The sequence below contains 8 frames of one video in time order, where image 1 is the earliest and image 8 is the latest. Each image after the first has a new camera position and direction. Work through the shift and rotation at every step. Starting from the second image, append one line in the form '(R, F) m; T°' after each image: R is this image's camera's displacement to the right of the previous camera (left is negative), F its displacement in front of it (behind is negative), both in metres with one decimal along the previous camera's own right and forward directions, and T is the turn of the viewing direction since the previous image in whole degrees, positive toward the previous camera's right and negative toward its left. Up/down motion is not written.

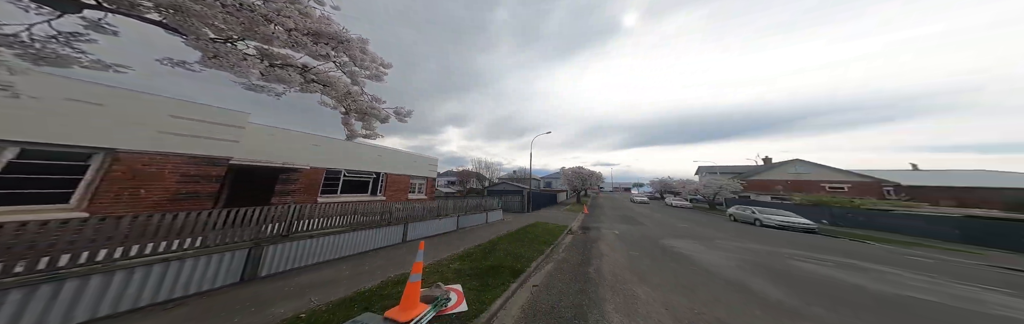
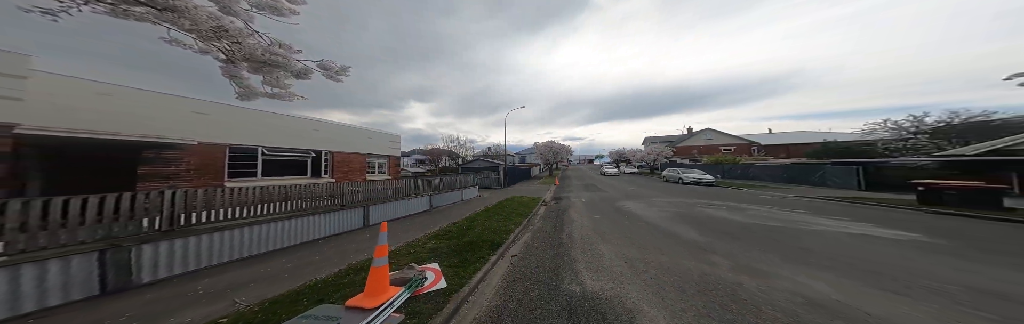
(0.0, +0.2) m; +7°
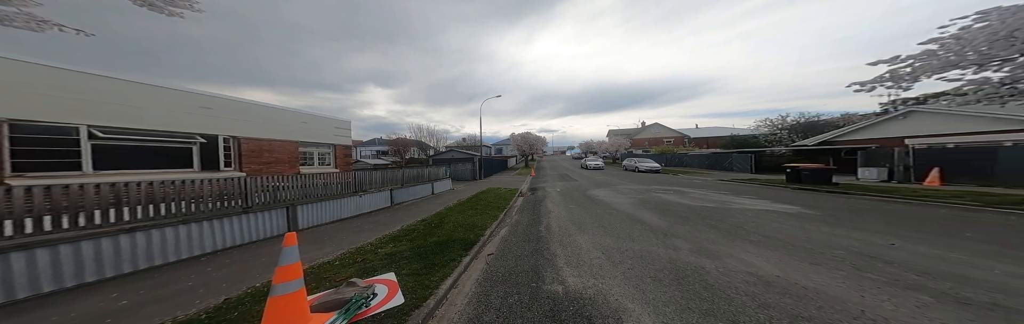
(-0.1, +0.3) m; +8°
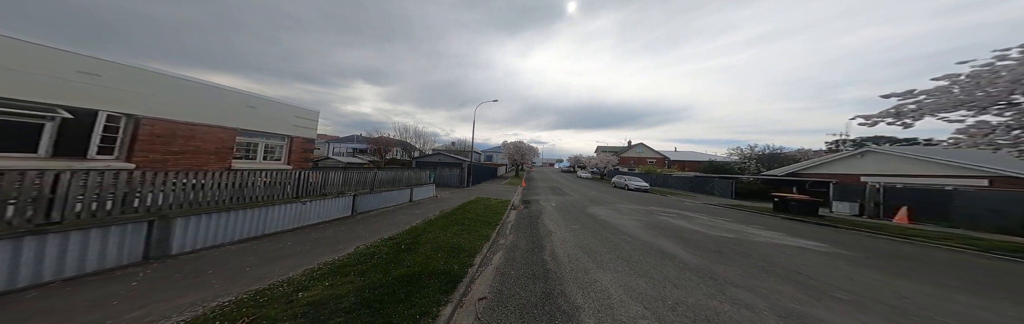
(-0.4, +1.3) m; +4°
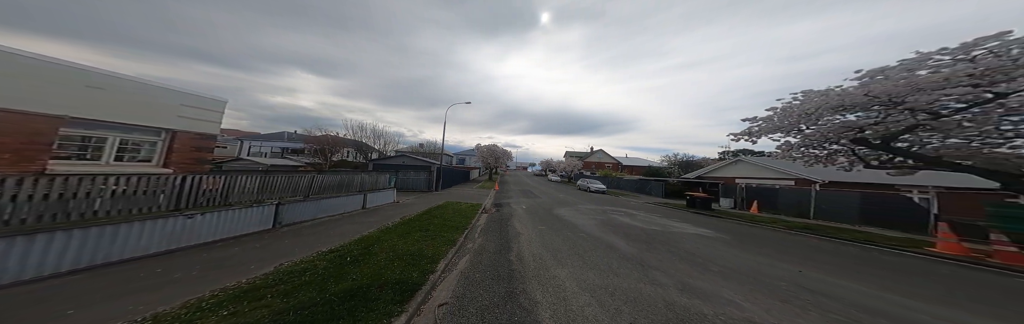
(+0.2, -0.3) m; +8°
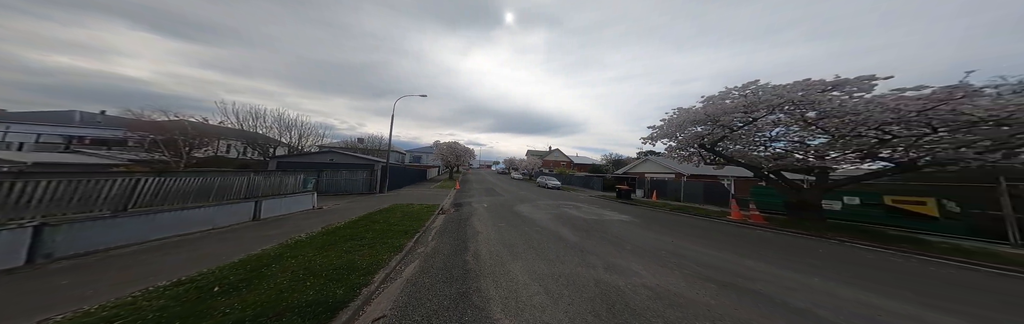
(+0.2, -0.2) m; +10°
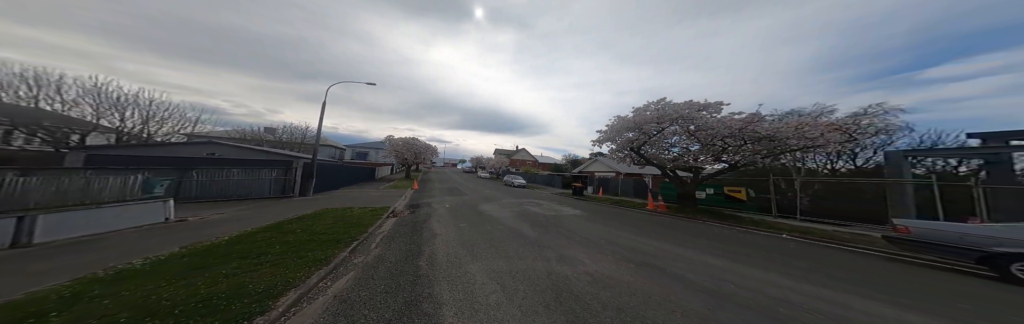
(+0.1, -0.1) m; +9°
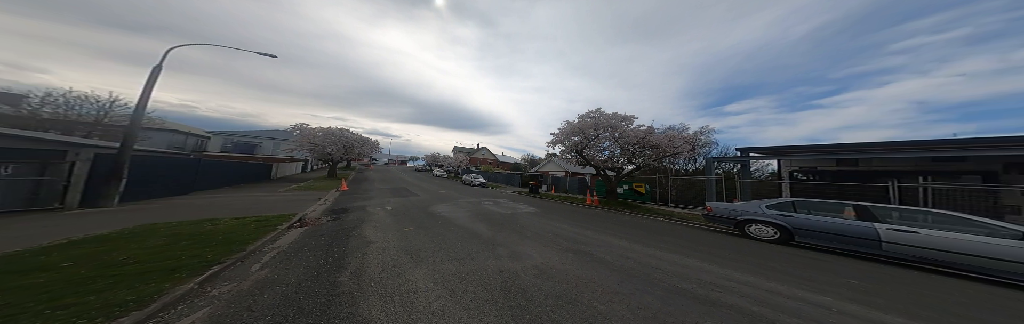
(0.0, +0.3) m; +11°
